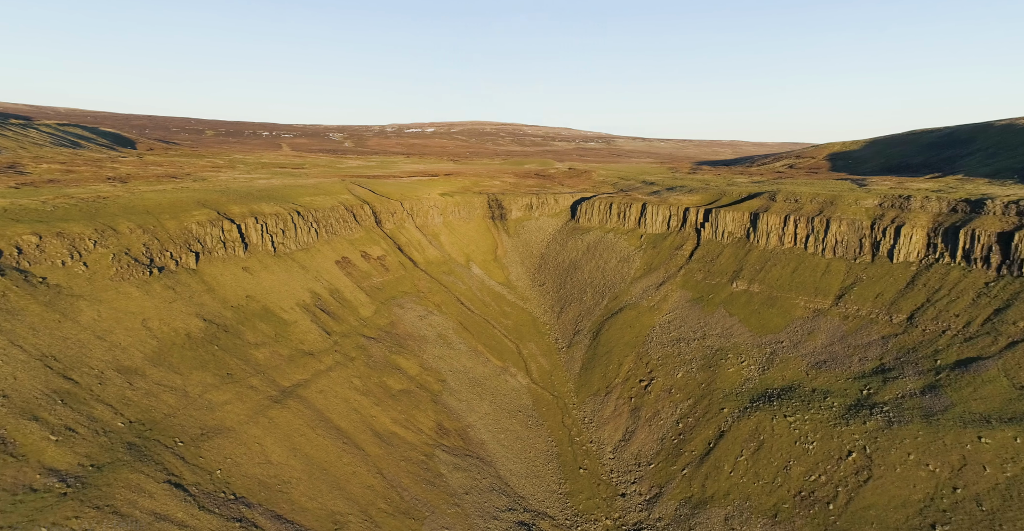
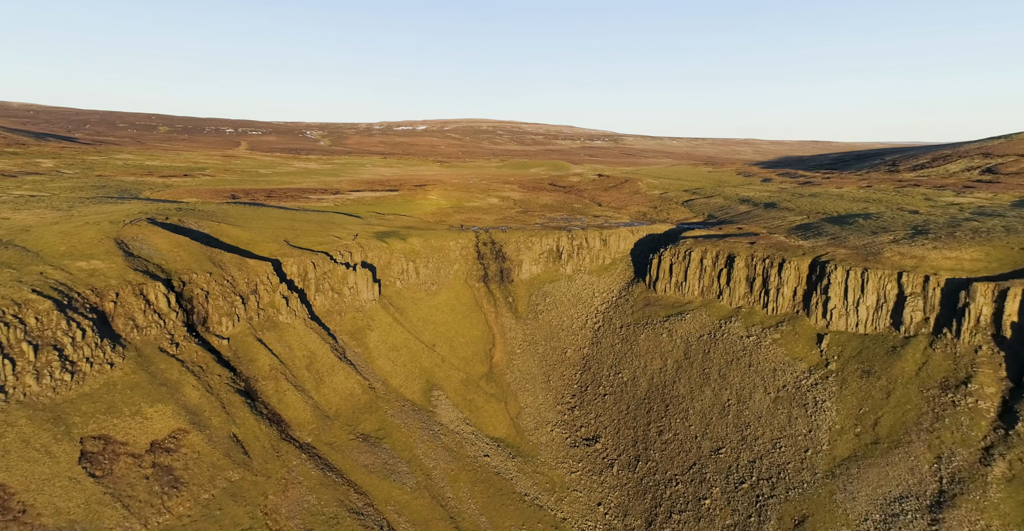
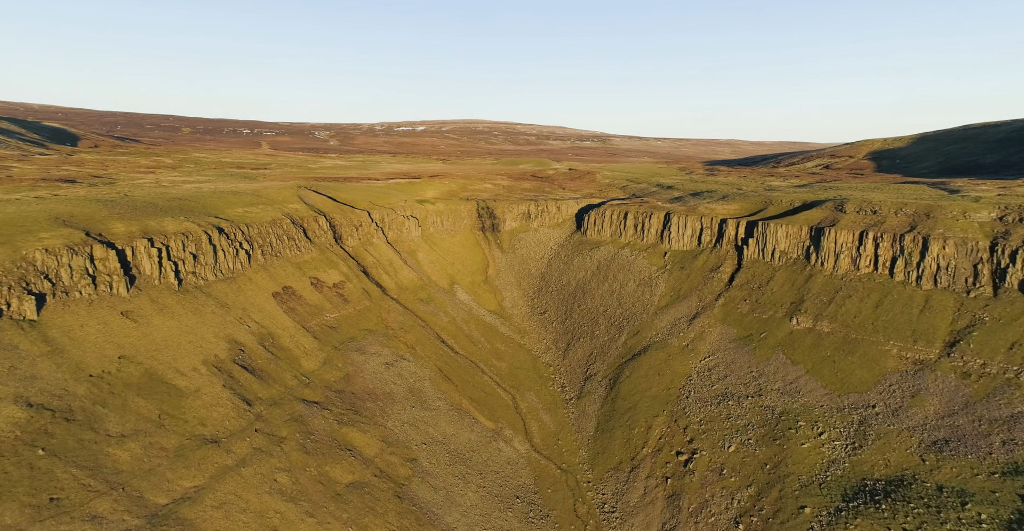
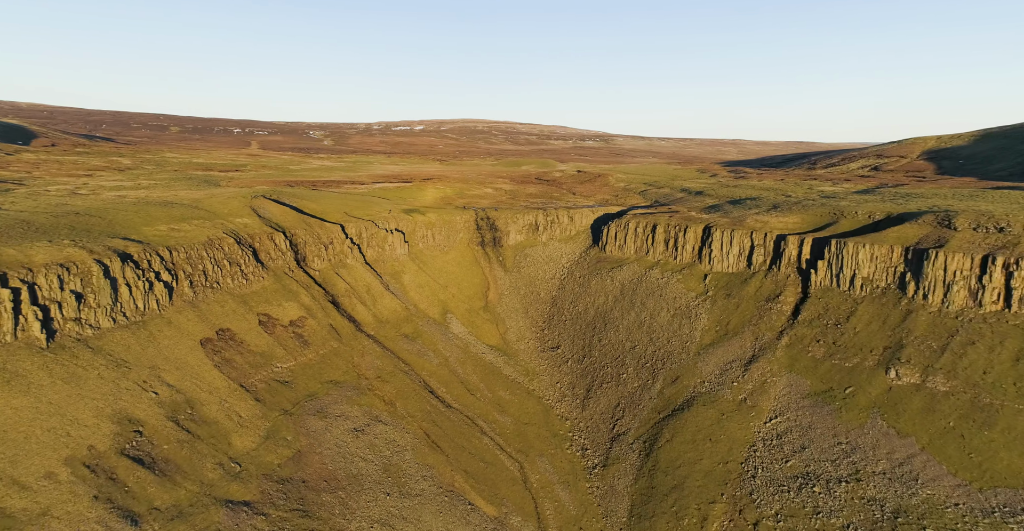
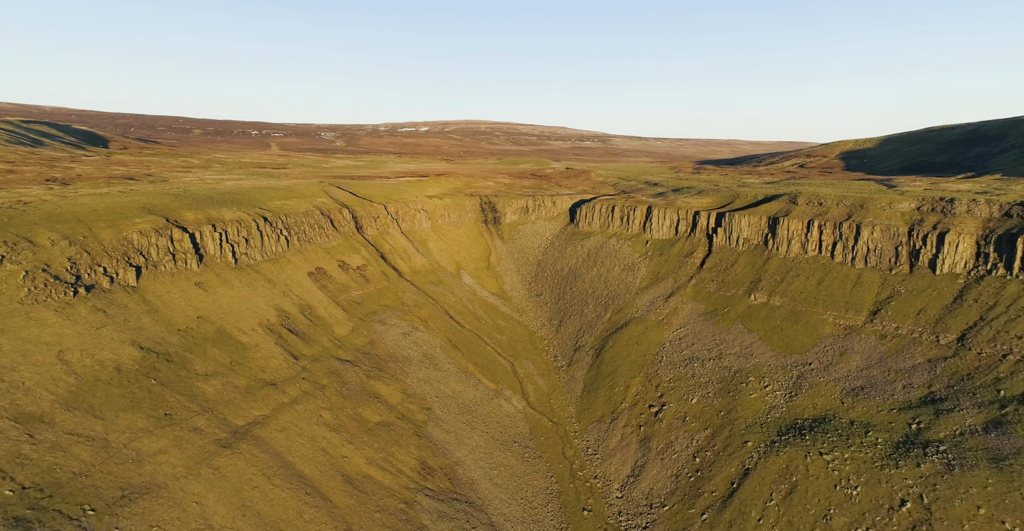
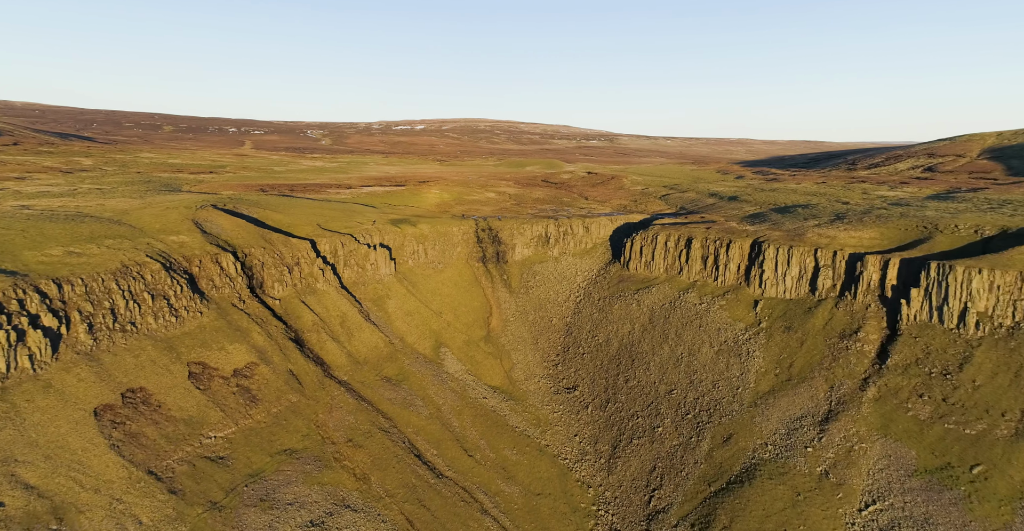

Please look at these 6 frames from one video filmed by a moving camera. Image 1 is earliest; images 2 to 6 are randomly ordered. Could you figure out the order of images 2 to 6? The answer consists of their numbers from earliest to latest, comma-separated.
5, 3, 4, 6, 2
